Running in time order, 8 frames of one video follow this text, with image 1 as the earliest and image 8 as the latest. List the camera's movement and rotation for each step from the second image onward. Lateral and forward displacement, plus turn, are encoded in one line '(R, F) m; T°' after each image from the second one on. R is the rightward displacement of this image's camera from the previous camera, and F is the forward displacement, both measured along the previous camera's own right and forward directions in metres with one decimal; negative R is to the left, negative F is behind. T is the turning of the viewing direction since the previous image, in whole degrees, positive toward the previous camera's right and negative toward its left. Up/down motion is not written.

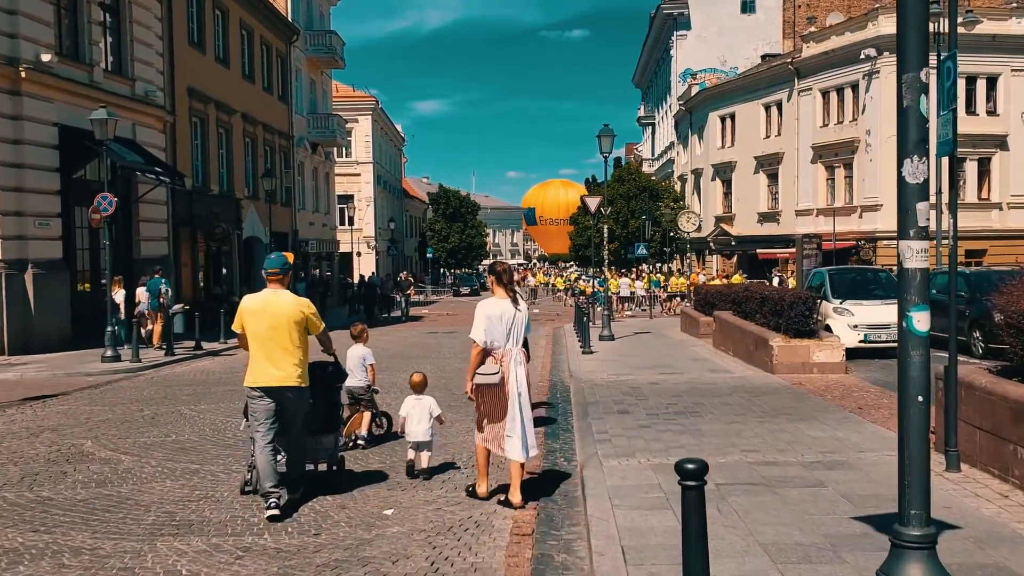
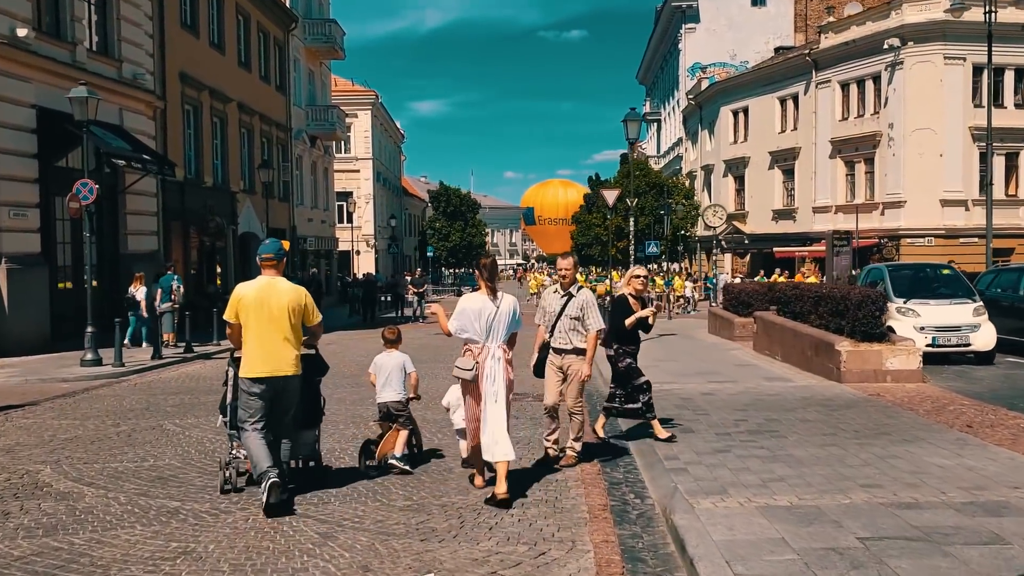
(-0.4, +1.6) m; 0°
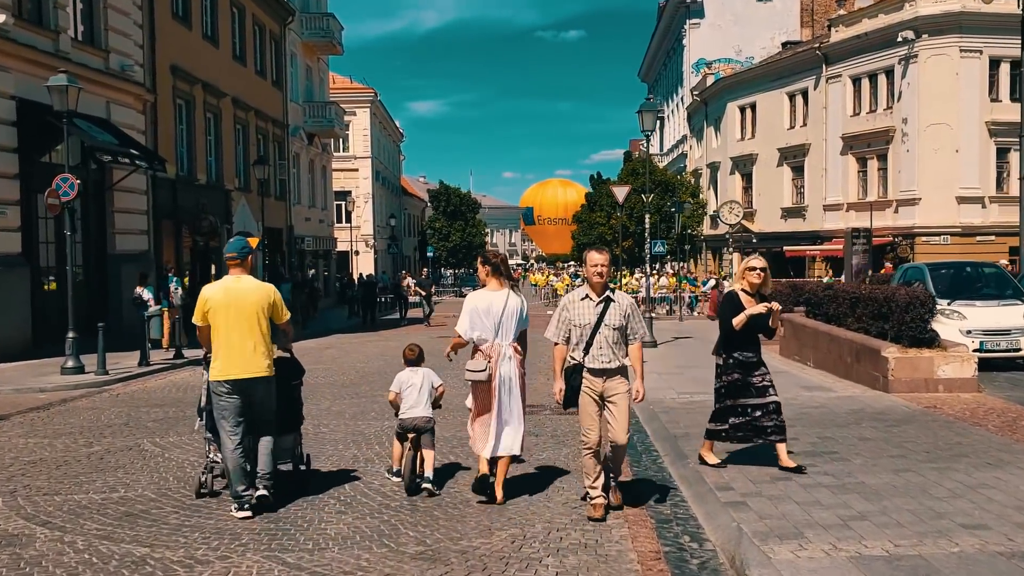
(-0.2, +1.0) m; 0°
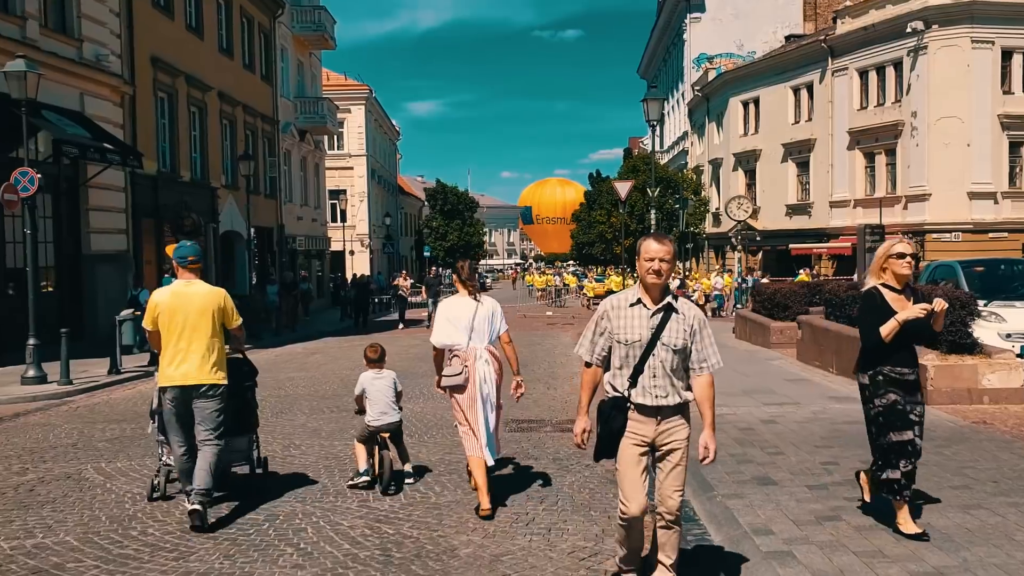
(0.0, +1.1) m; 0°
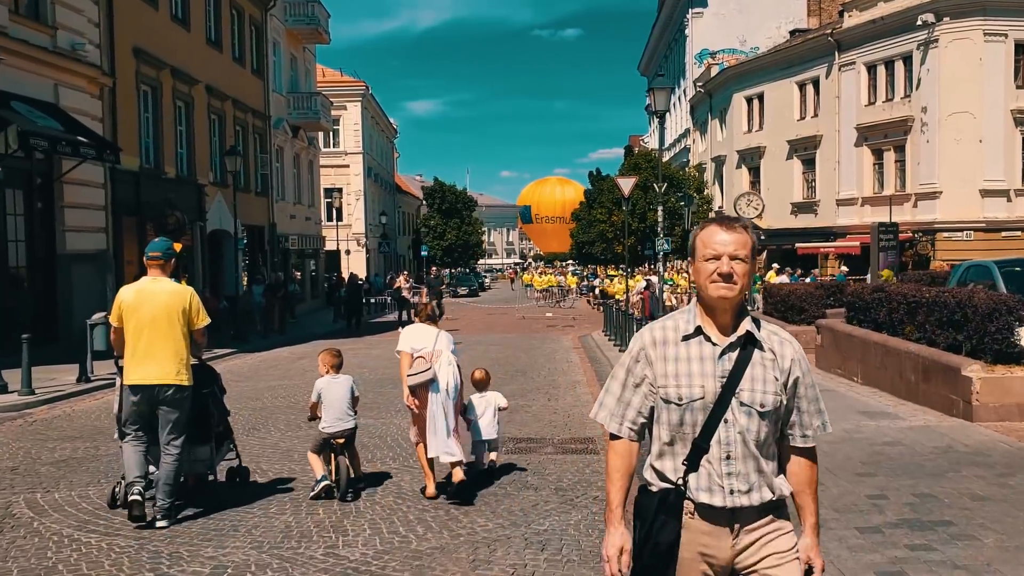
(0.0, +1.0) m; 0°
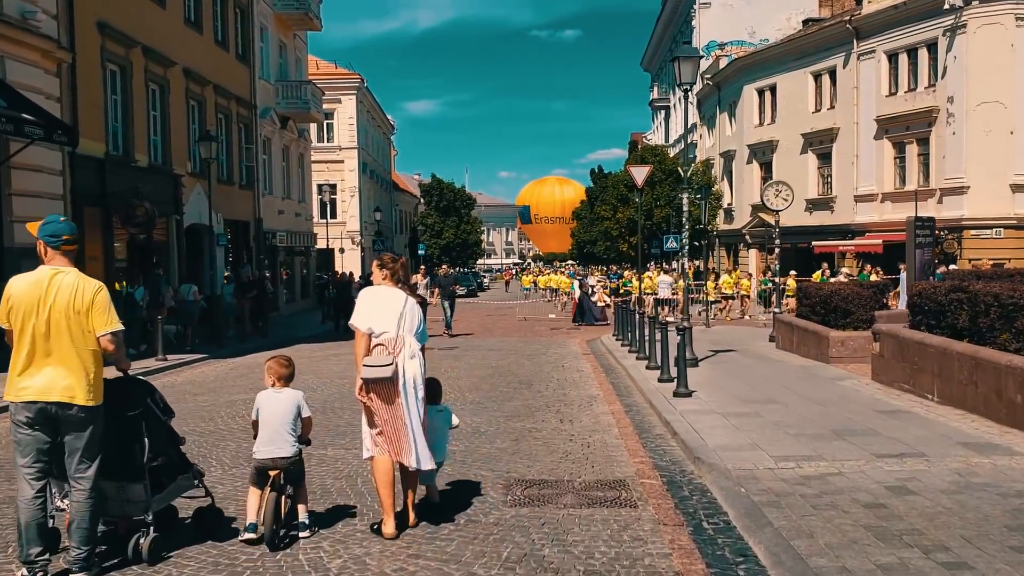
(-0.1, +1.9) m; 0°
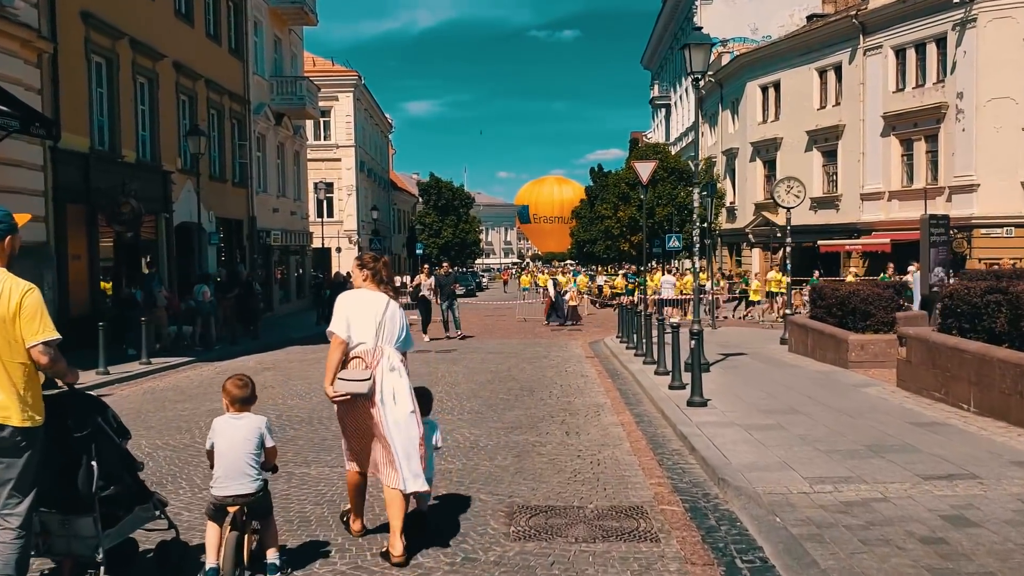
(0.0, +0.7) m; 0°
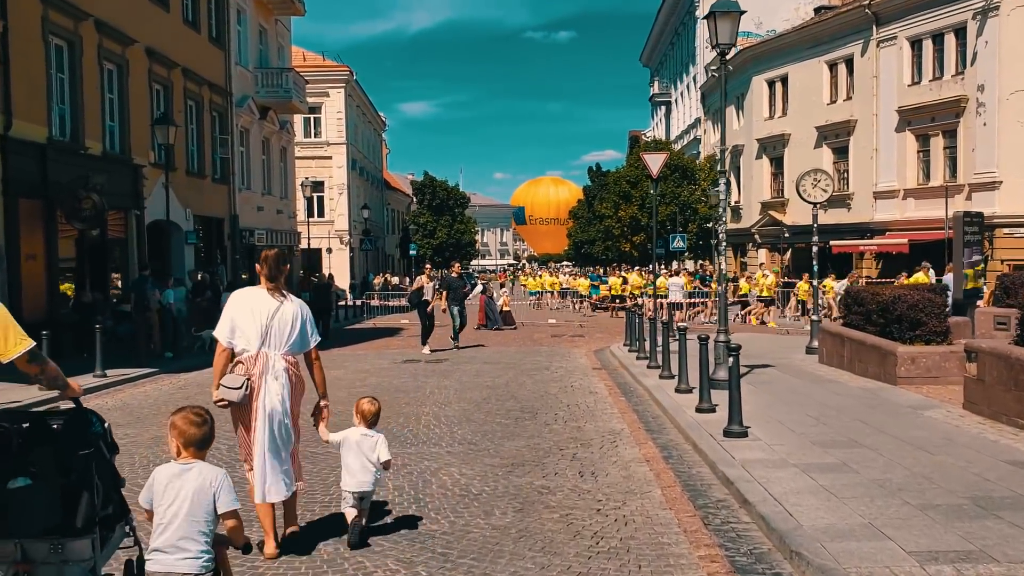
(0.0, +1.6) m; 0°
